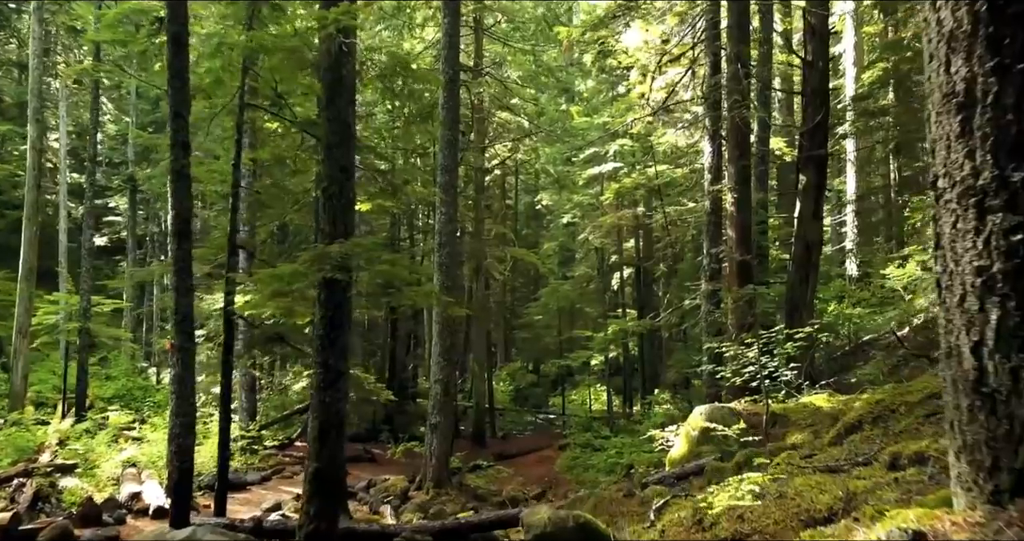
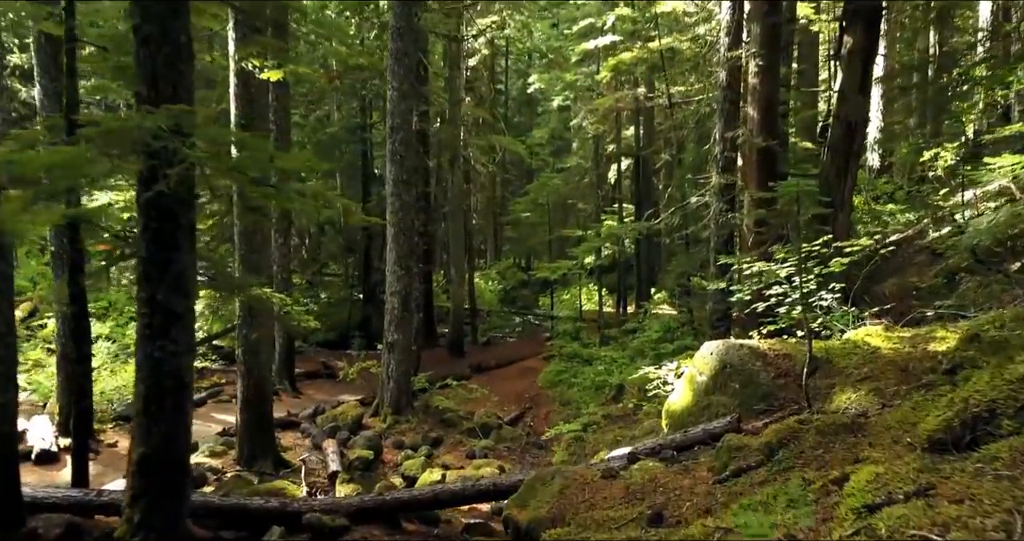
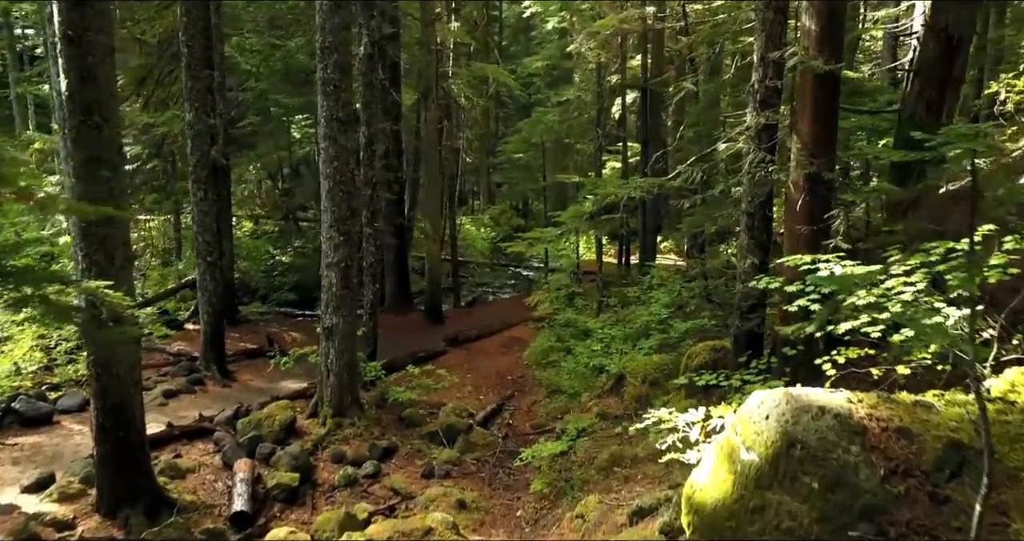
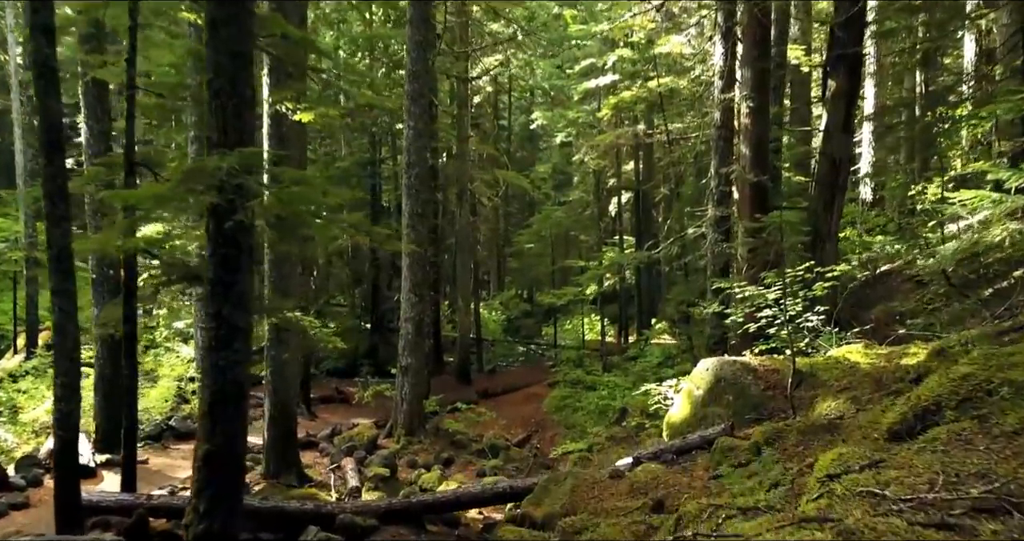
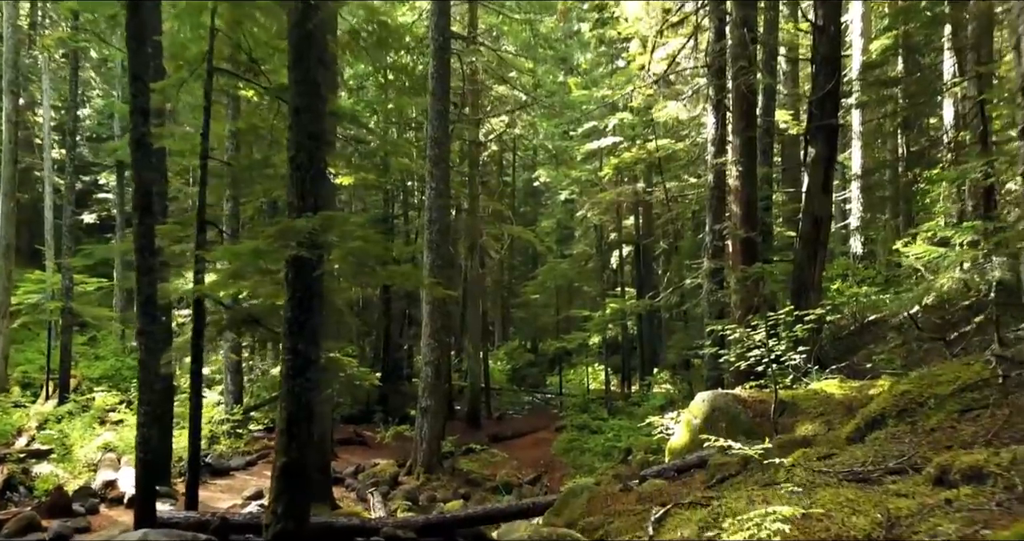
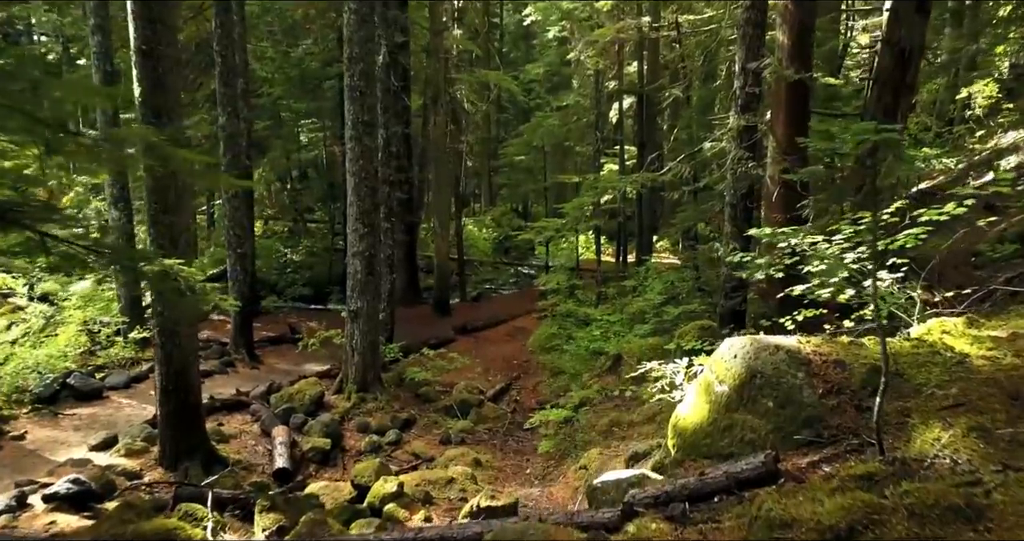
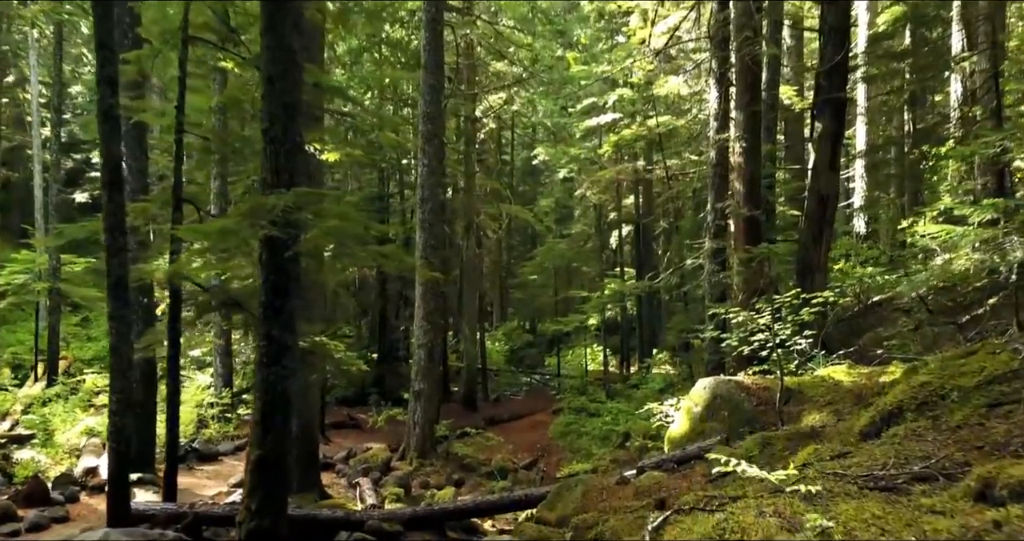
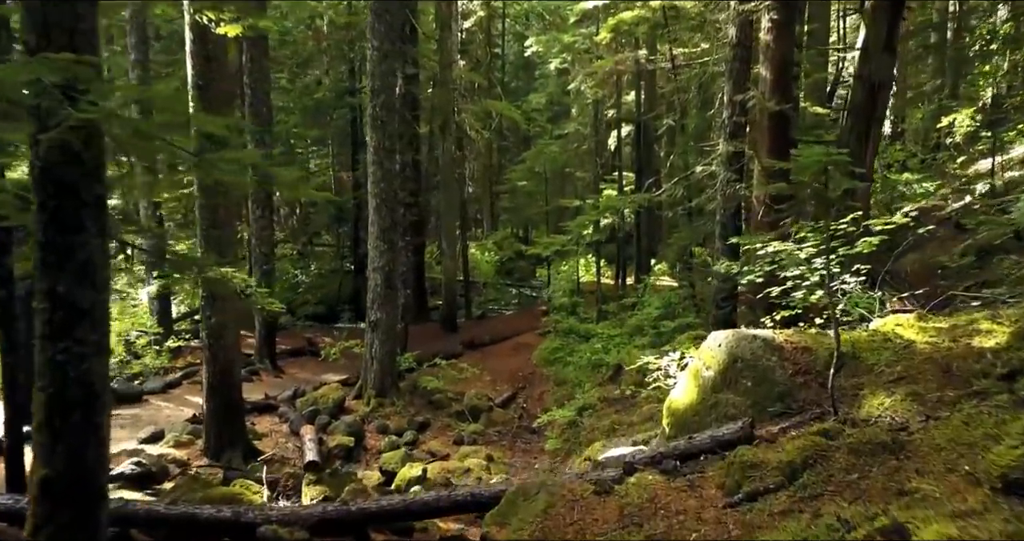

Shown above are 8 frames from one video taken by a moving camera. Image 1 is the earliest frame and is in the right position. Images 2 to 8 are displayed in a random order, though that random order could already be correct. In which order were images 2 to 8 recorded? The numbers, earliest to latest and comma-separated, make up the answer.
5, 7, 4, 2, 8, 6, 3
